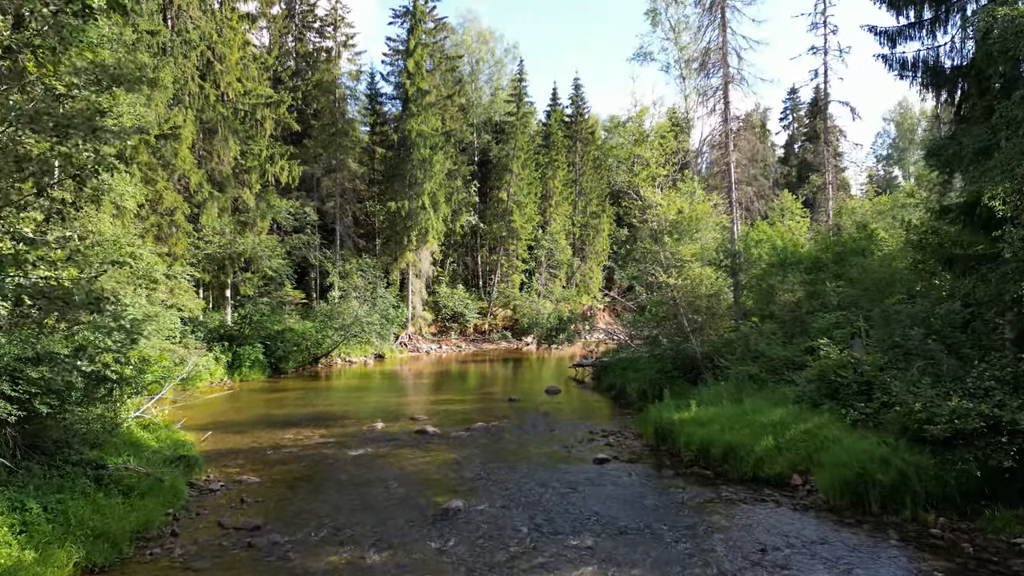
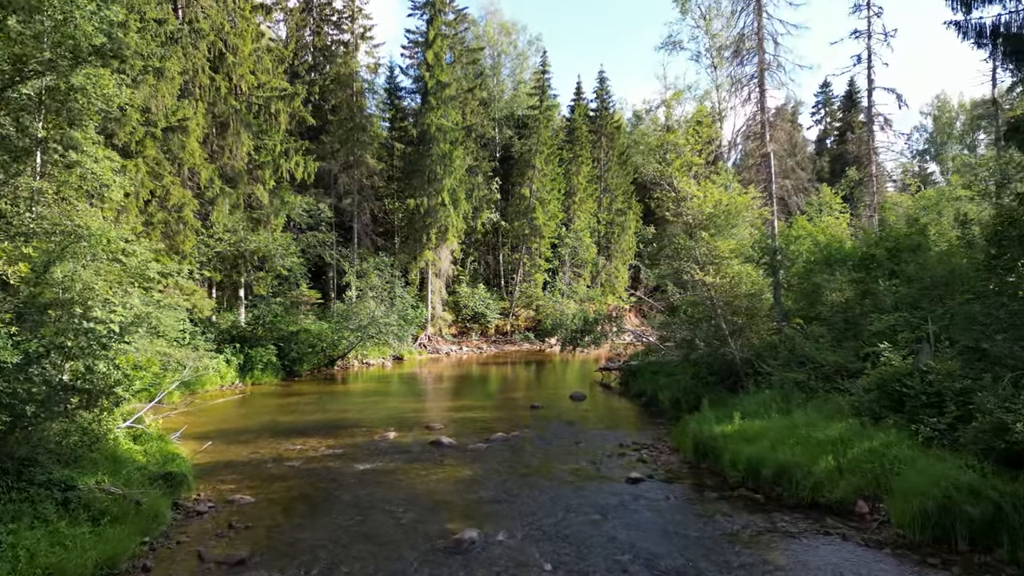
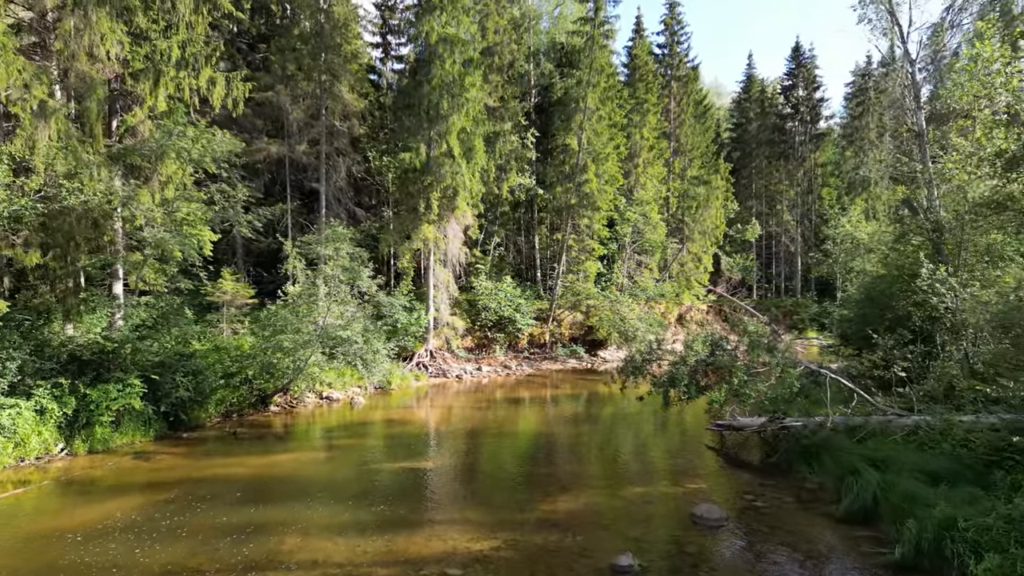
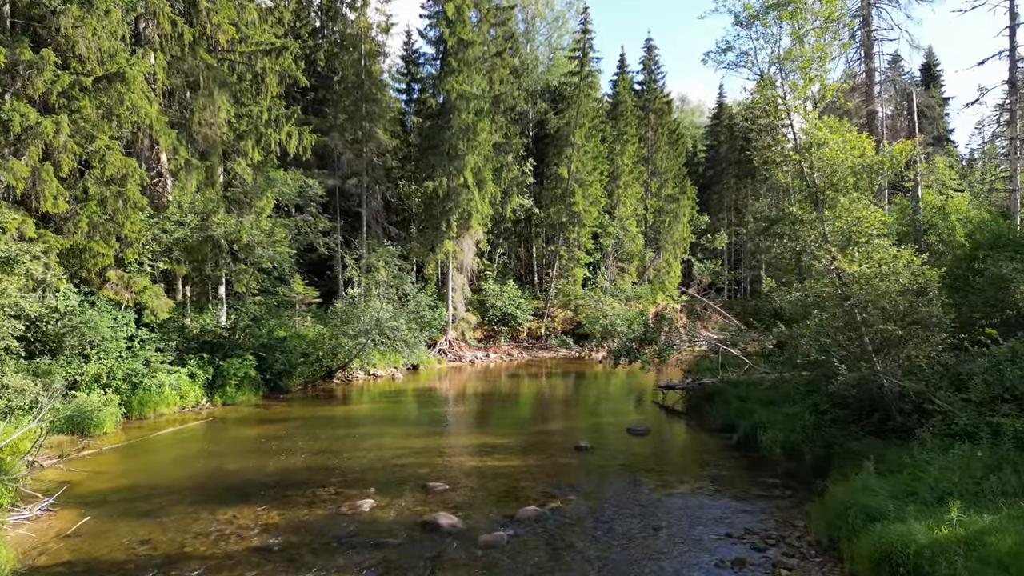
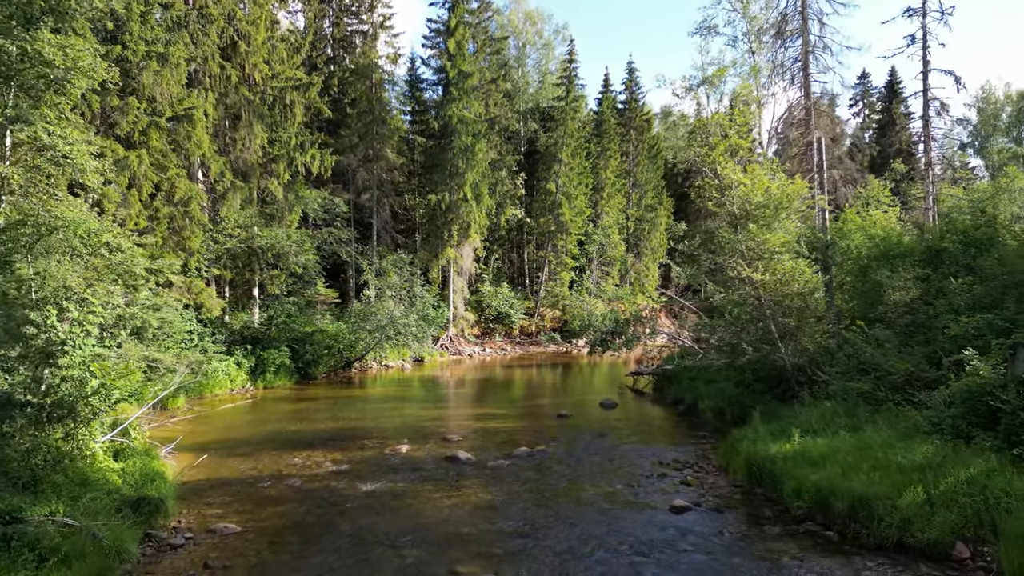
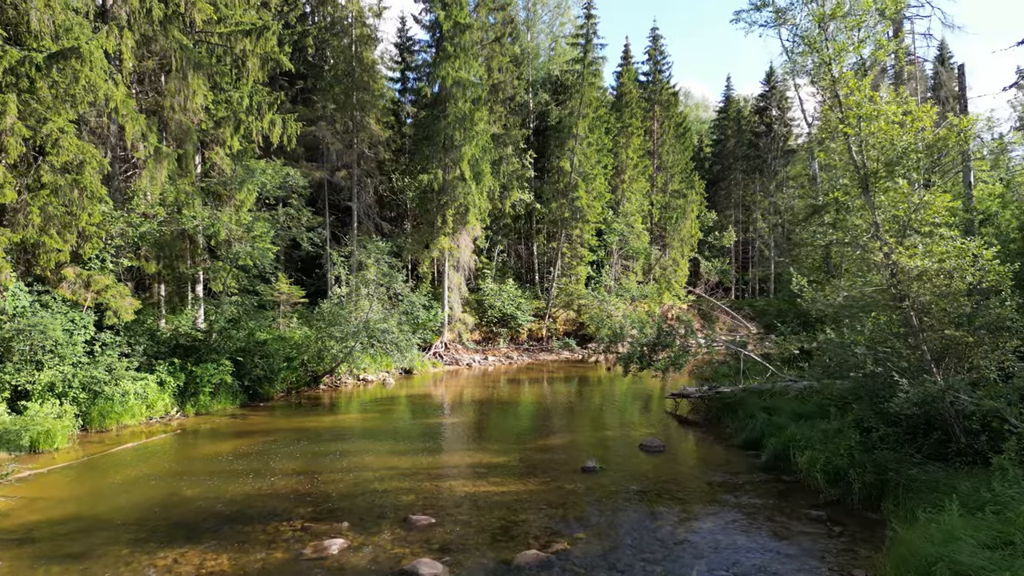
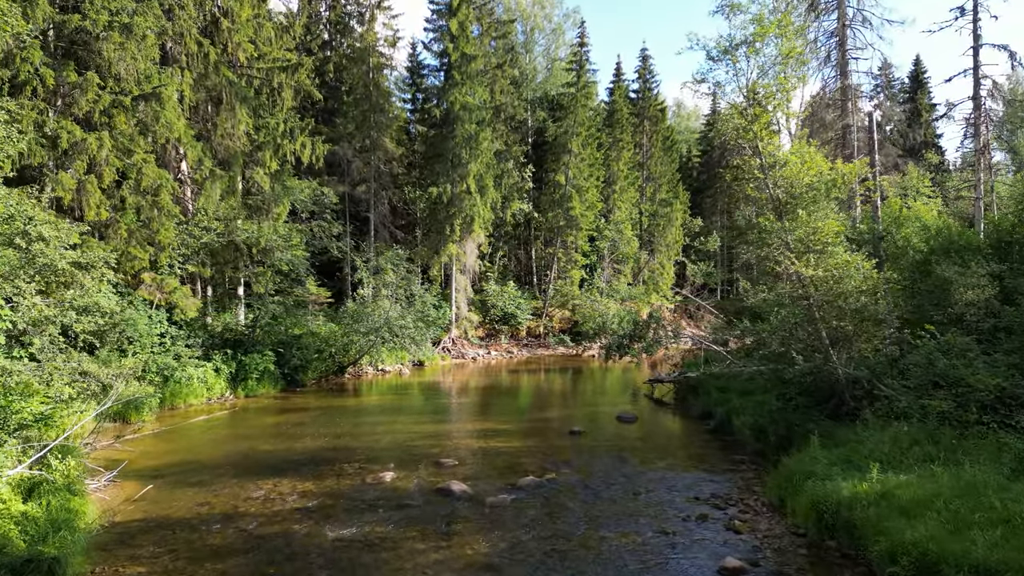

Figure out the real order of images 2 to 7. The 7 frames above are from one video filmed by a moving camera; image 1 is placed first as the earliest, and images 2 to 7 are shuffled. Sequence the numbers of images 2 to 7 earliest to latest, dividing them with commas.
2, 5, 7, 4, 6, 3
